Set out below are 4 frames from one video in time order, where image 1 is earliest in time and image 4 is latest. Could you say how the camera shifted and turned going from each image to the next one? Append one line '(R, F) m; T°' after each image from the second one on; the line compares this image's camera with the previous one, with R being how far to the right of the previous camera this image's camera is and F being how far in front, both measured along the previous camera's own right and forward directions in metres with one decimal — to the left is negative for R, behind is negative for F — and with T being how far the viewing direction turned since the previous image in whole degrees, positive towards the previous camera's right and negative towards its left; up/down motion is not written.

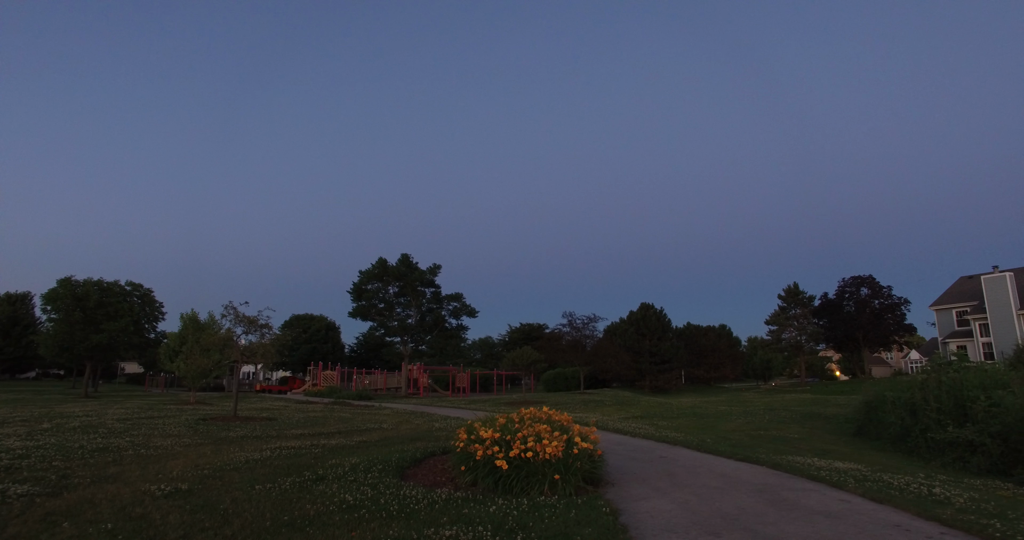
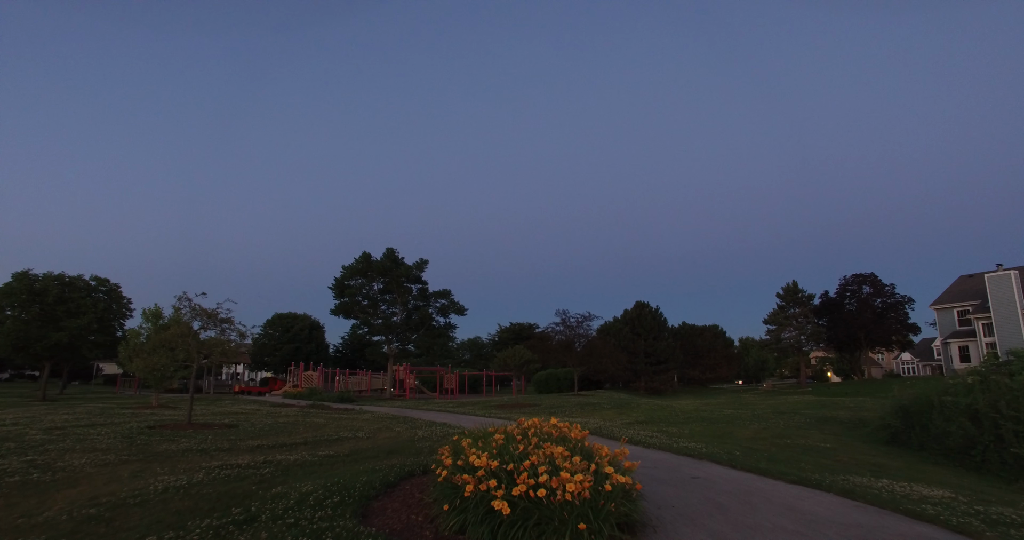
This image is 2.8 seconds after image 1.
(-0.1, +2.2) m; +1°
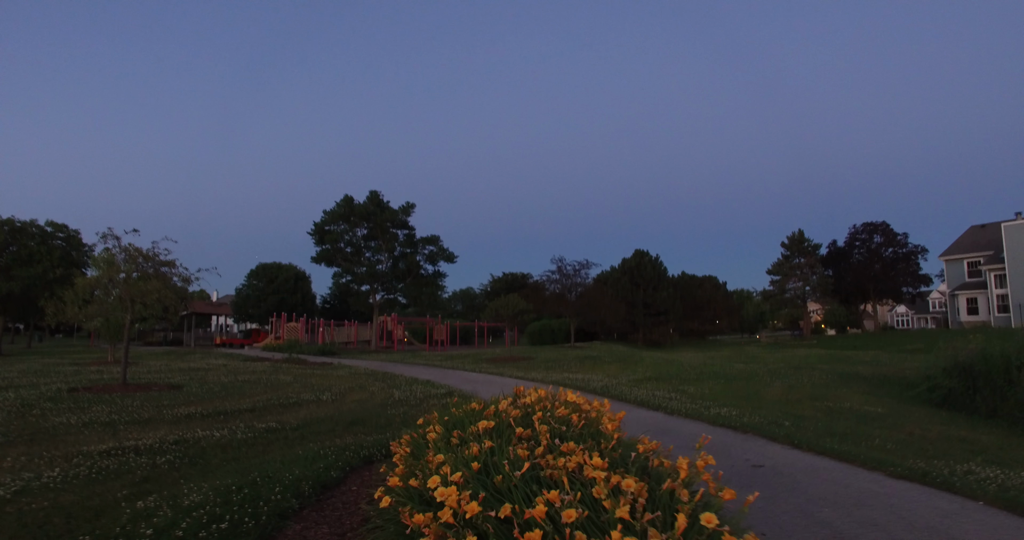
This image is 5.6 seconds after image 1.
(0.0, +2.7) m; +1°
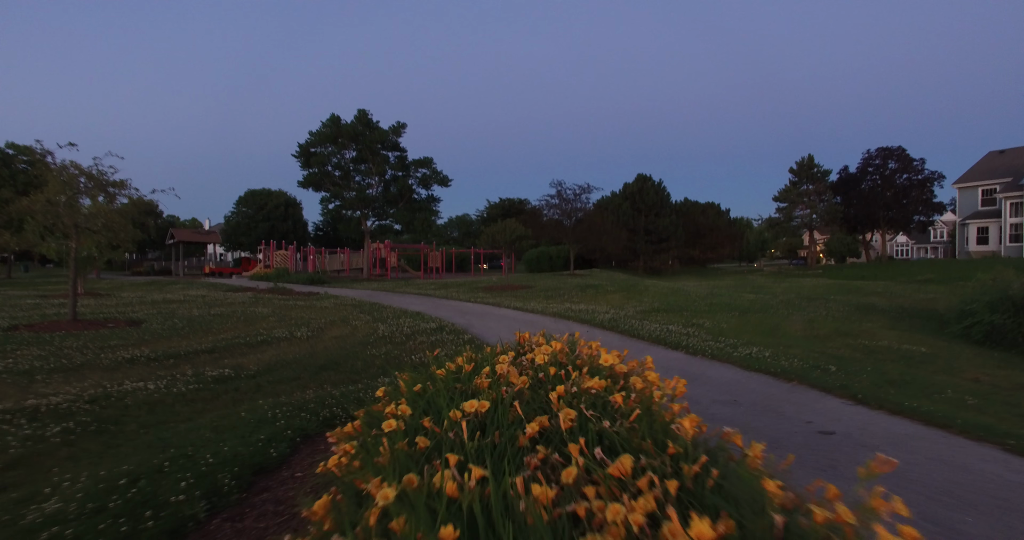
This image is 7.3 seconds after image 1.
(0.0, +1.7) m; 0°
